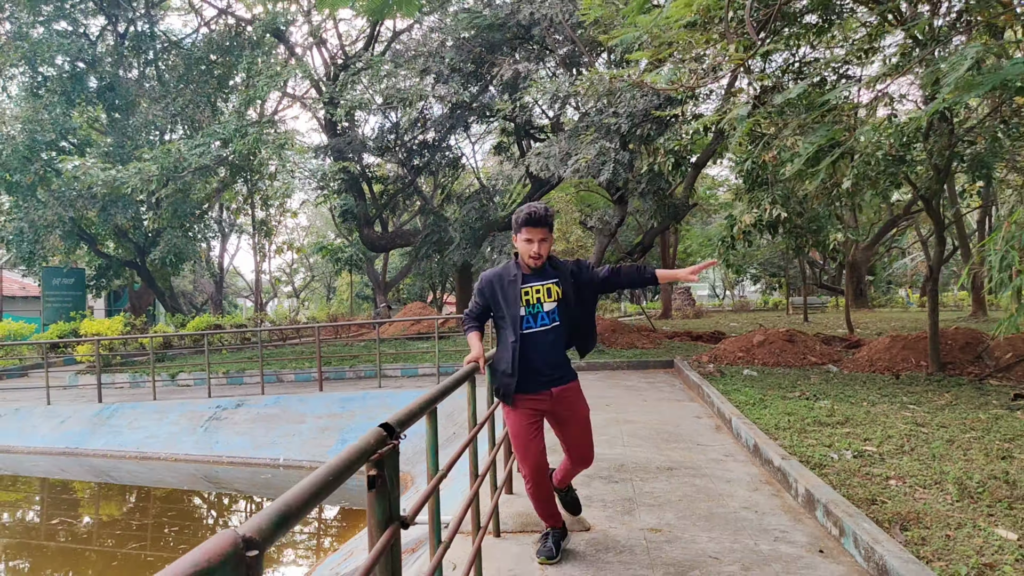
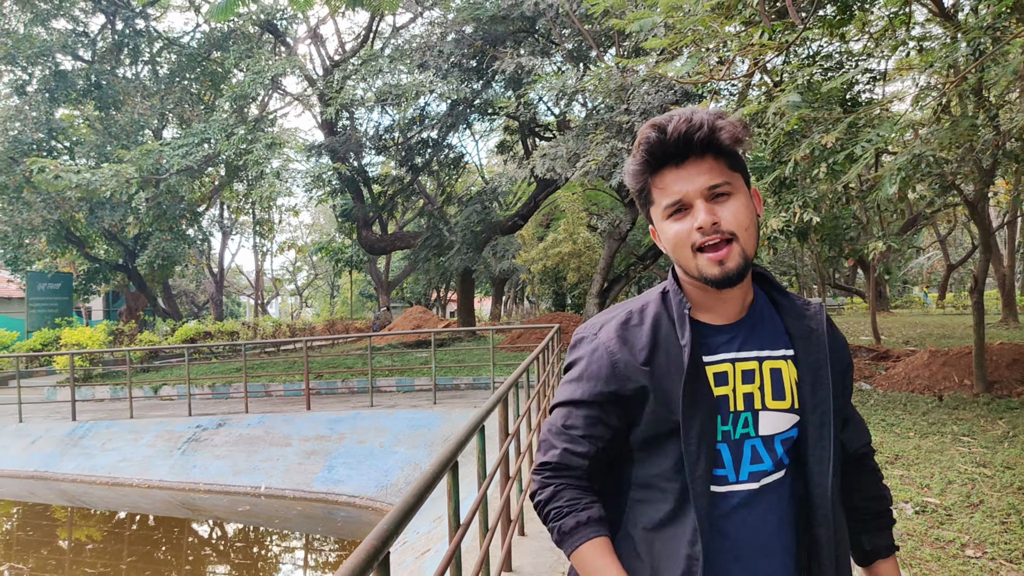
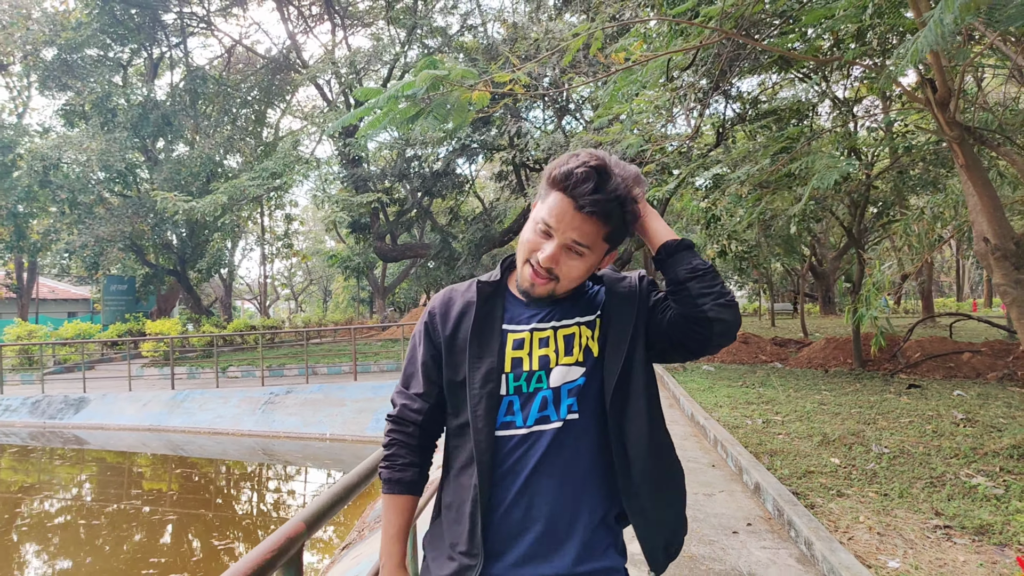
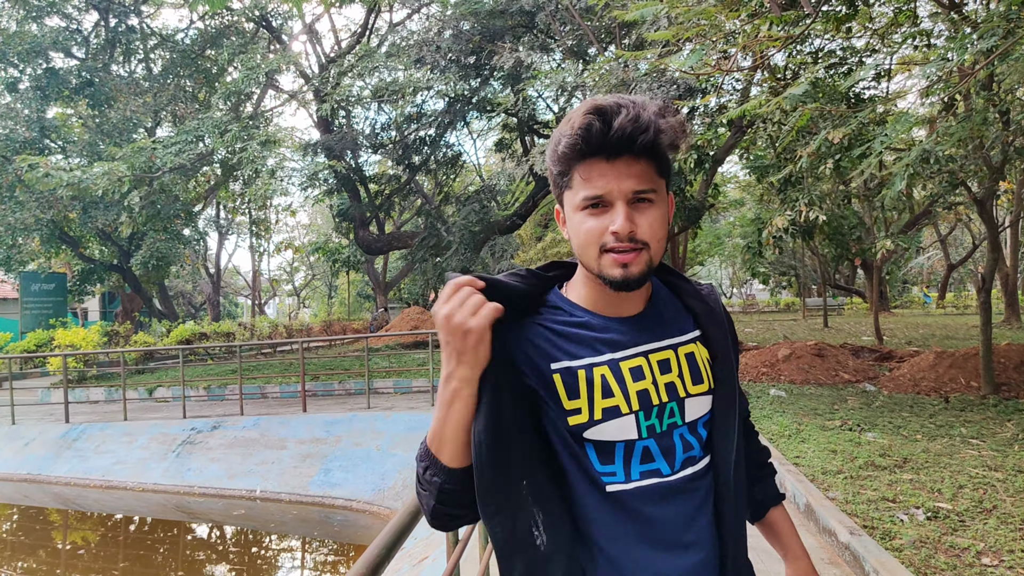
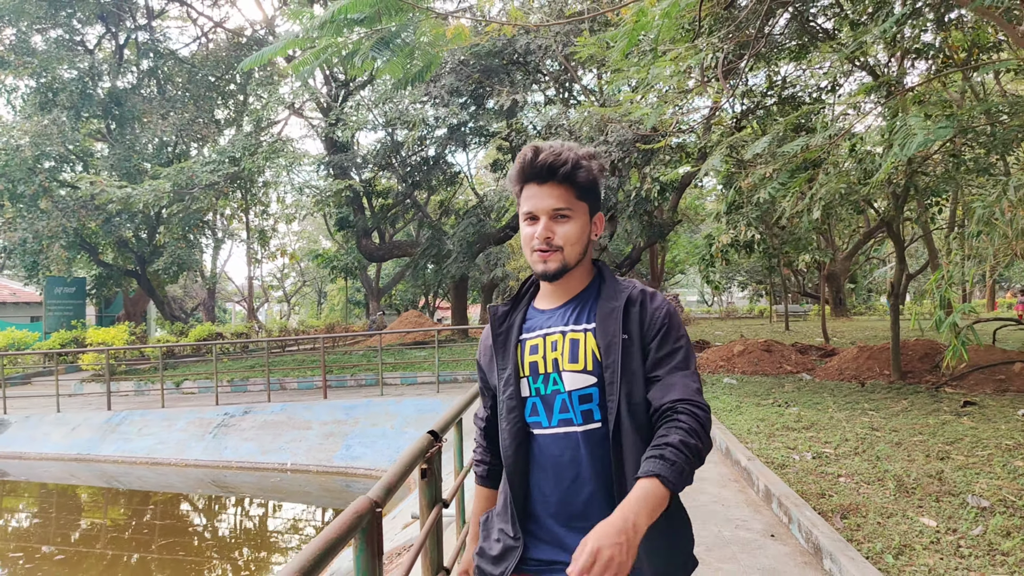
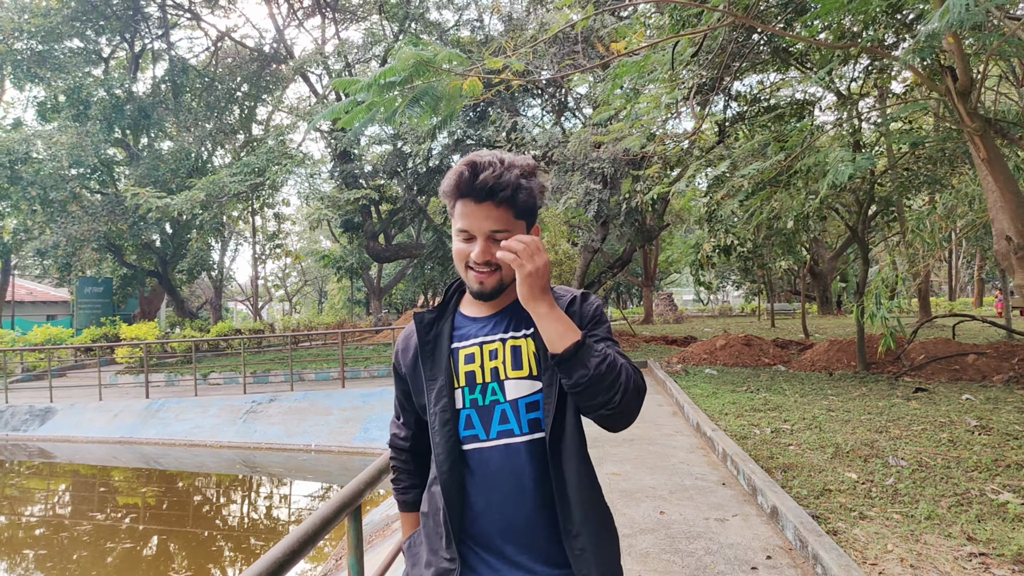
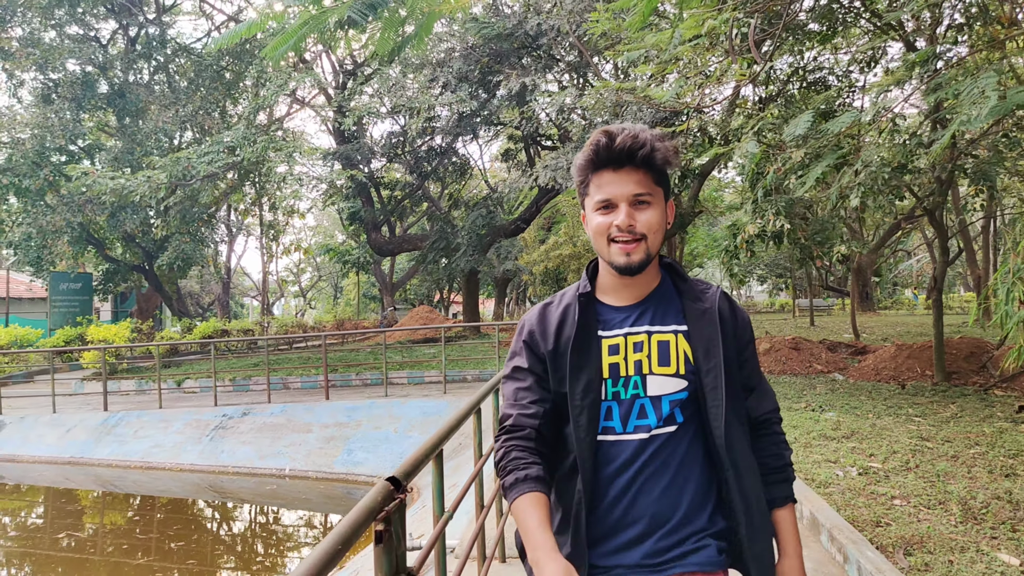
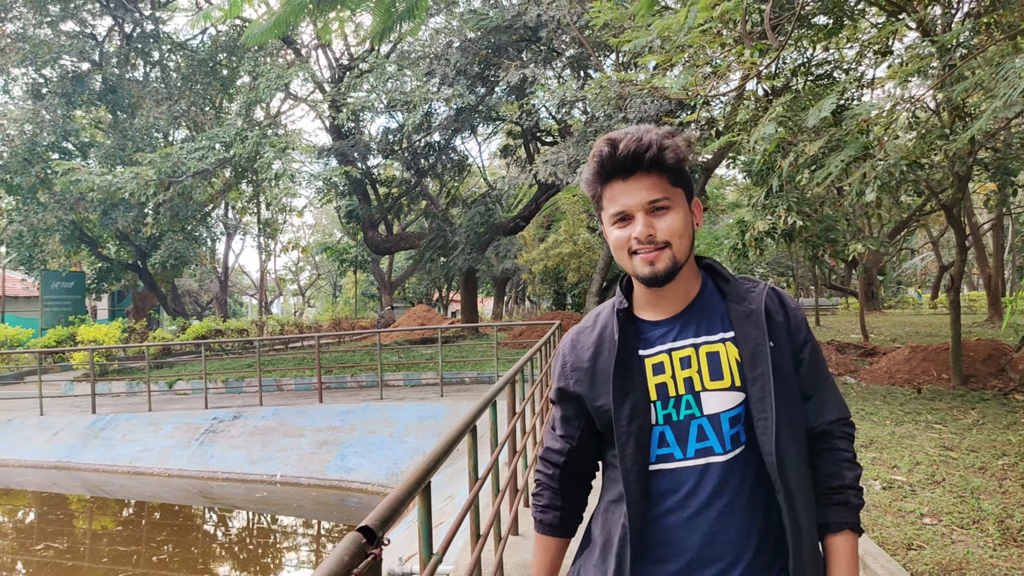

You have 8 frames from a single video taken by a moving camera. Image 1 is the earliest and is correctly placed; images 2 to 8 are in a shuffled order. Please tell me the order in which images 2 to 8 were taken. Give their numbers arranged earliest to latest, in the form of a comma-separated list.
4, 2, 8, 7, 5, 6, 3
